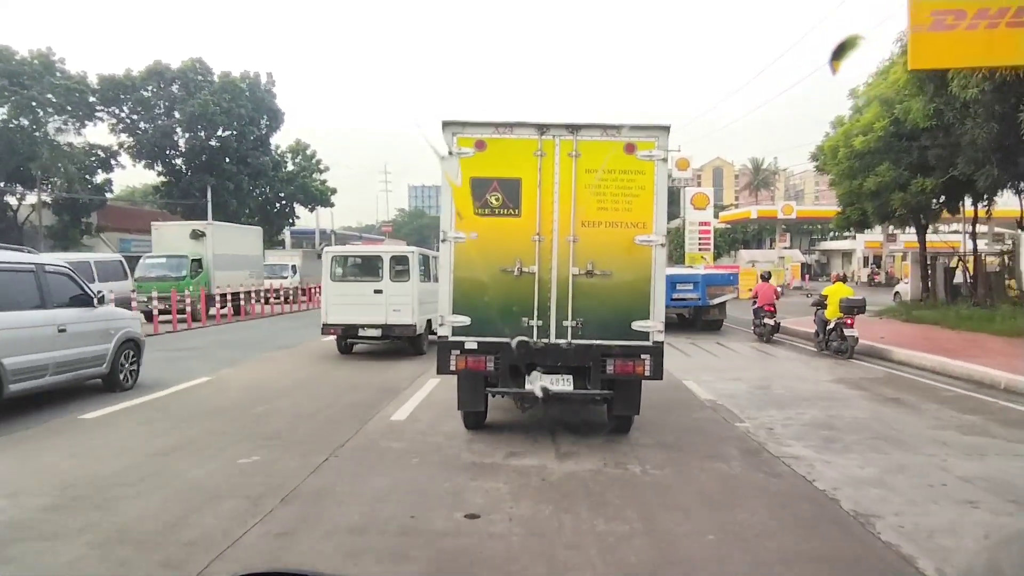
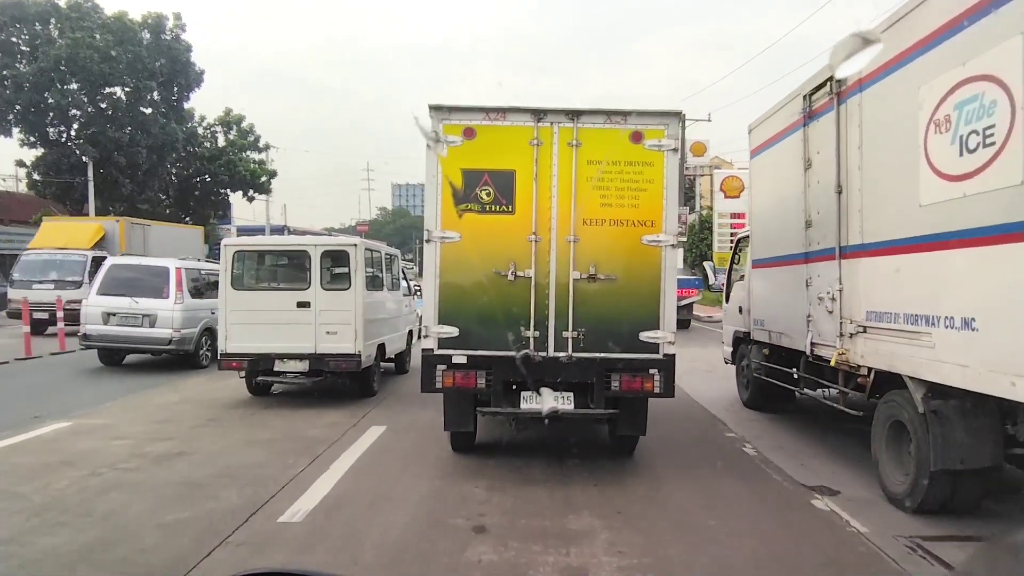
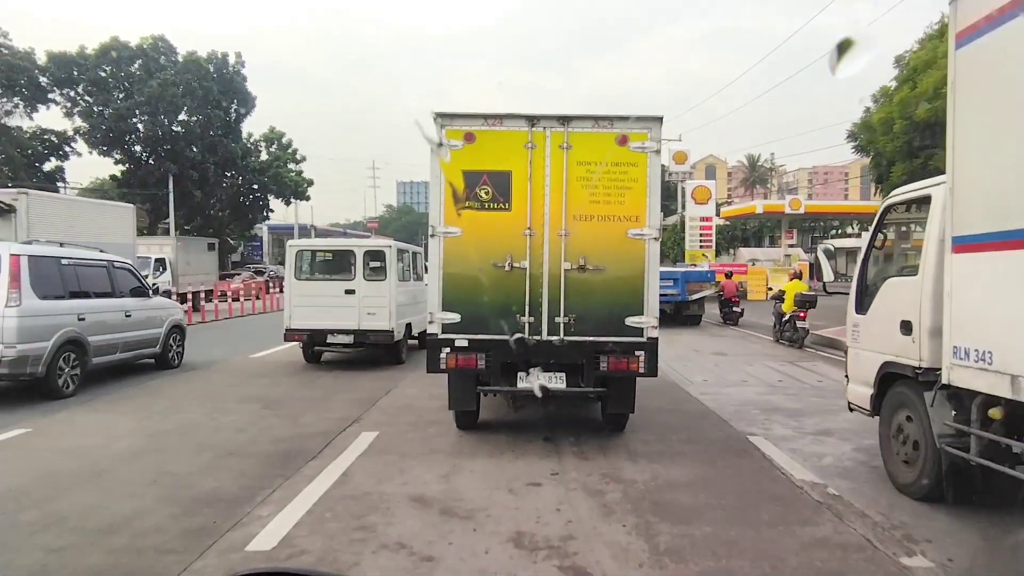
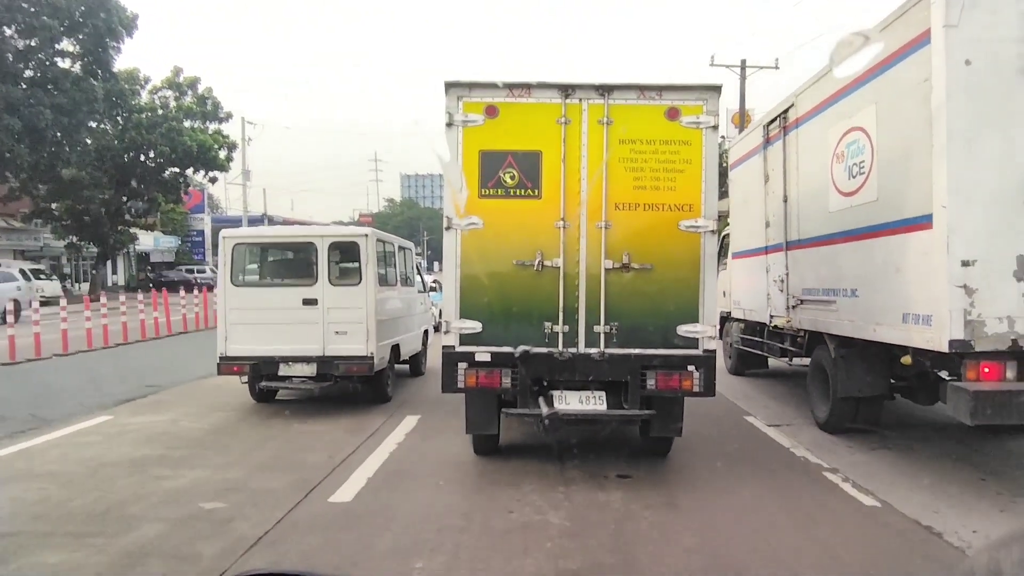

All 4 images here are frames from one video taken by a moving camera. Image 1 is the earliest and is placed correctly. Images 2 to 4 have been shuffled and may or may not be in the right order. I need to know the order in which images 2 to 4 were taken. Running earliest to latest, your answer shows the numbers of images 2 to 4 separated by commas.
3, 2, 4
